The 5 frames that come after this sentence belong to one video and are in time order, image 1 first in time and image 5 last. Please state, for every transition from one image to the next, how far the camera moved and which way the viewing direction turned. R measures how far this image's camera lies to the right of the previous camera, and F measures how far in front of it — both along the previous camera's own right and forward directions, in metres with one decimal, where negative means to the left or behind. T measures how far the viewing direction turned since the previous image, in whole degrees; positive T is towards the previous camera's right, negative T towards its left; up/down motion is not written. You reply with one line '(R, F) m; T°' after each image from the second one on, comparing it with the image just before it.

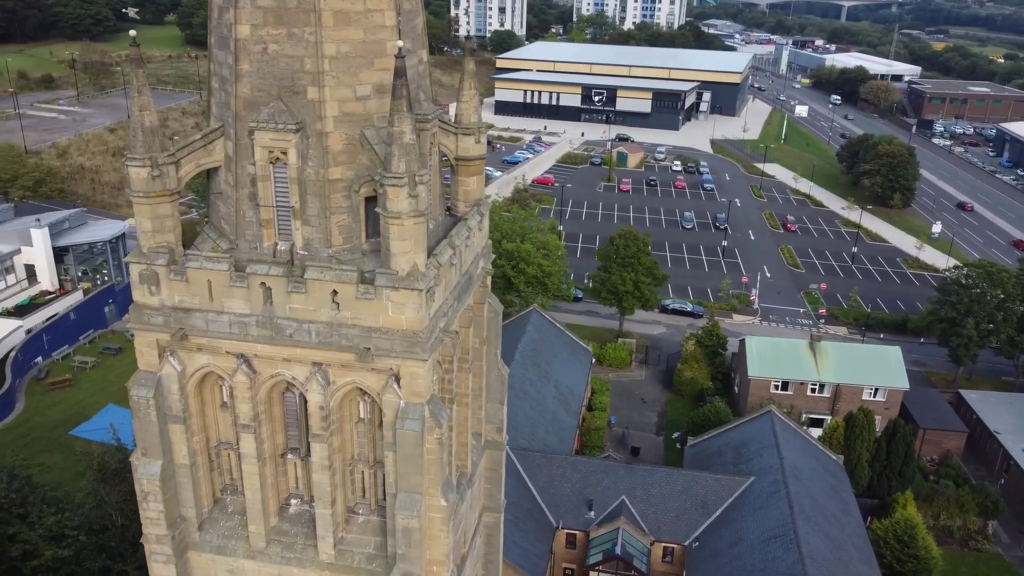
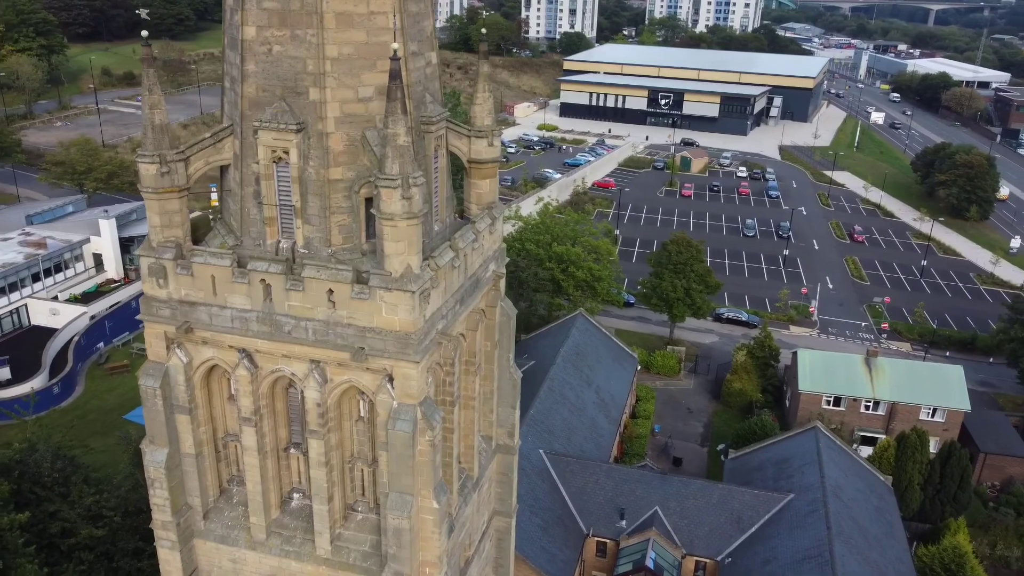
(+1.1, +0.1) m; -5°
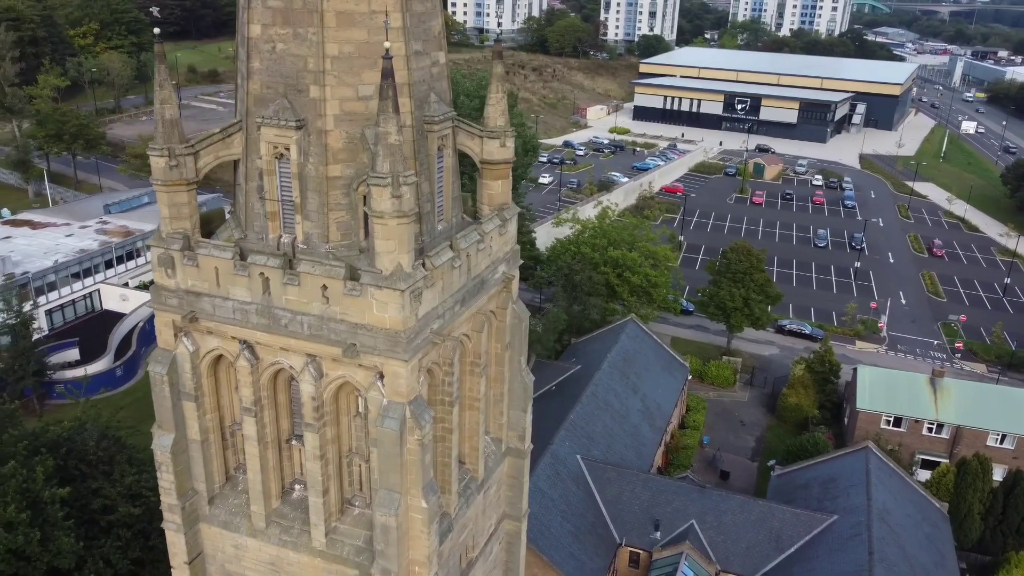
(+1.3, +0.2) m; -5°
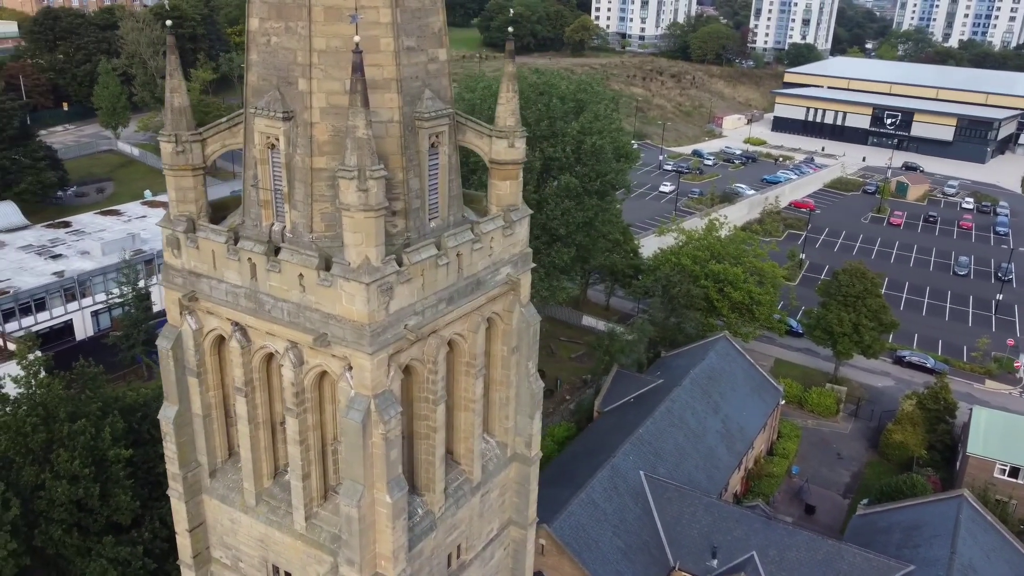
(+2.6, +0.5) m; -10°
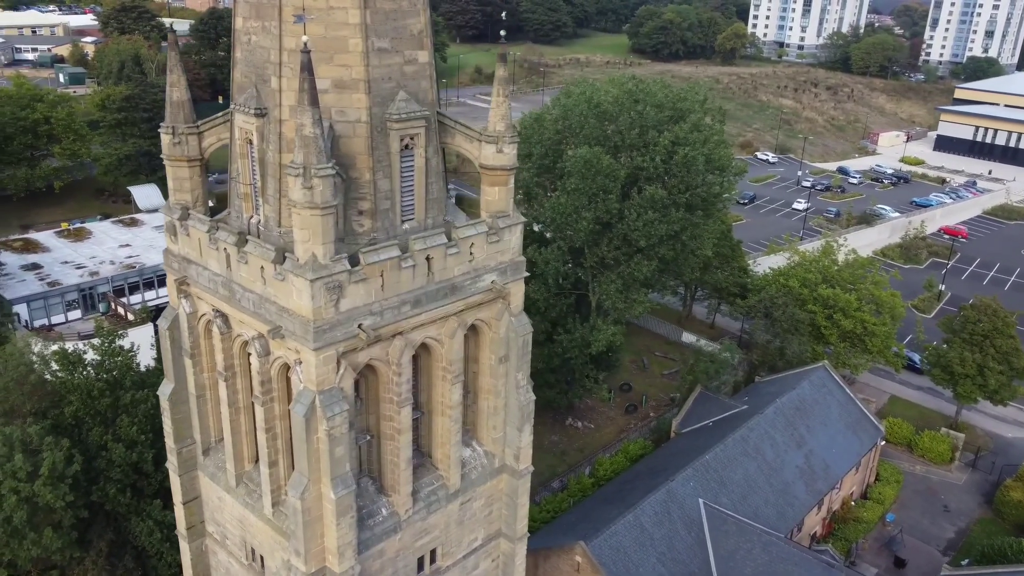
(+3.1, +0.6) m; -10°
